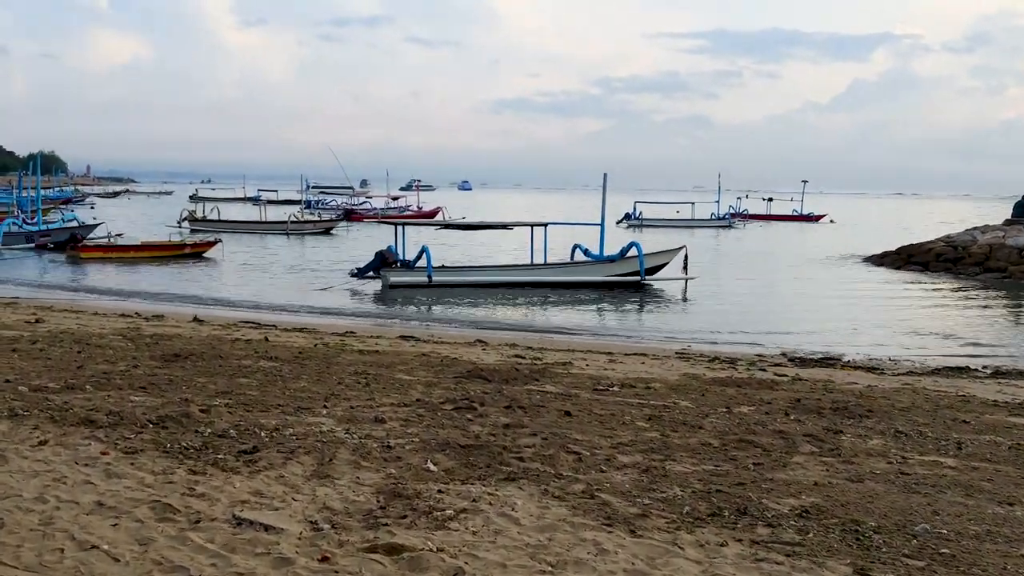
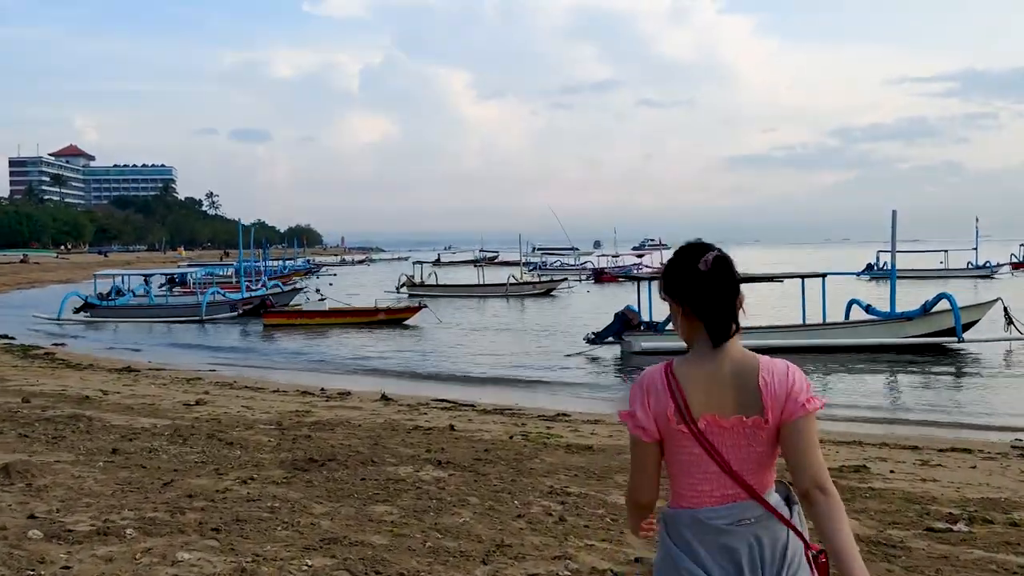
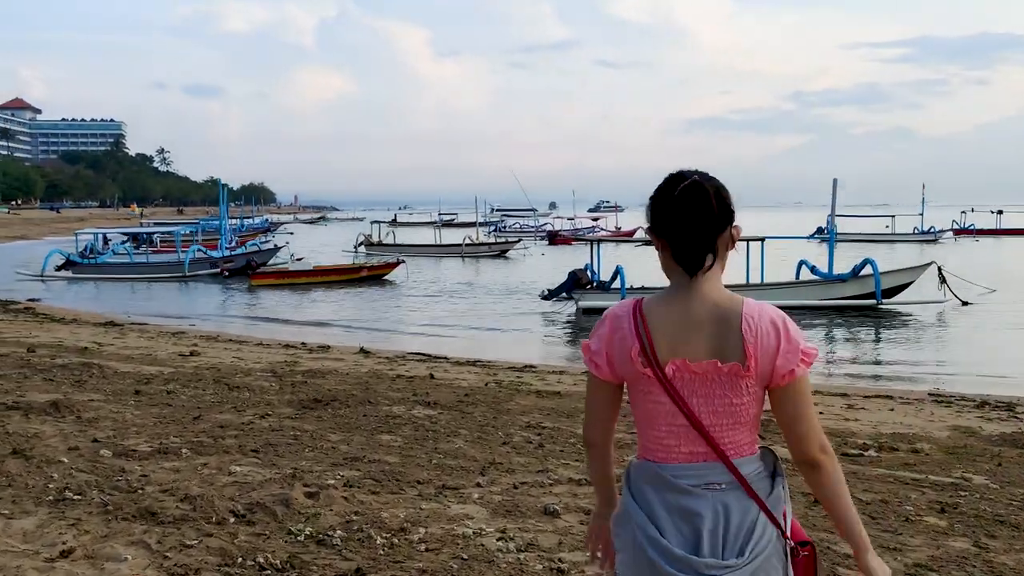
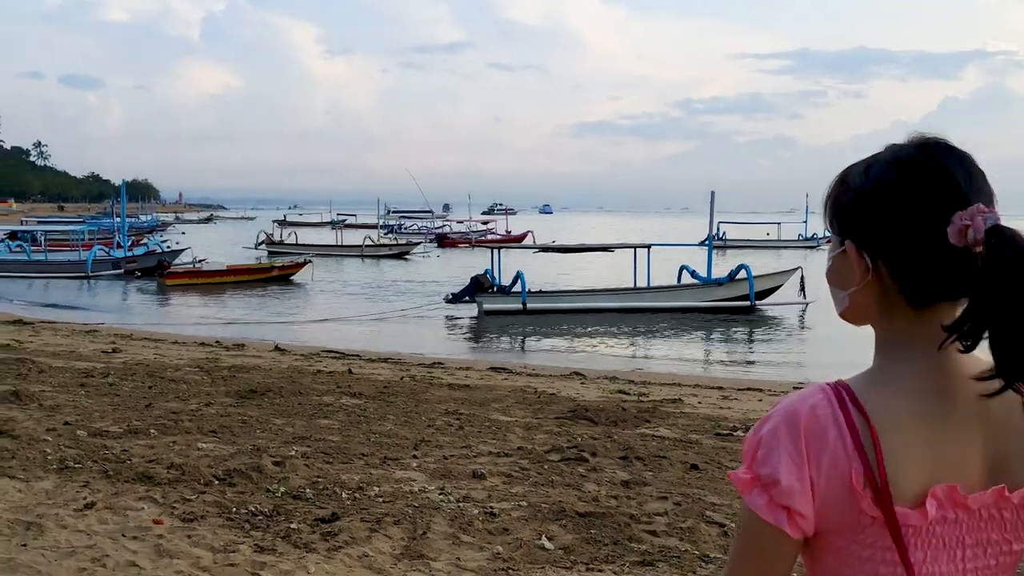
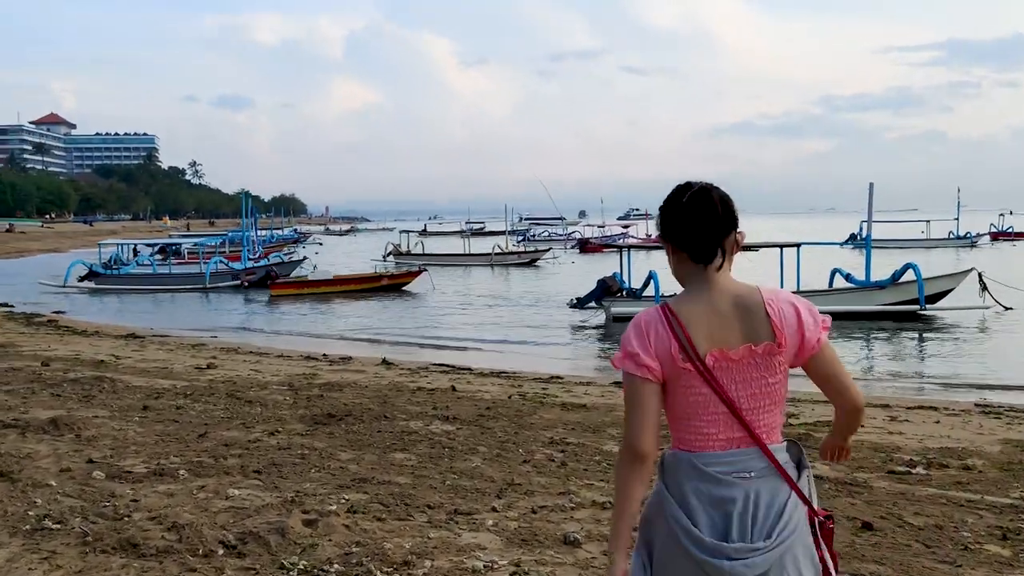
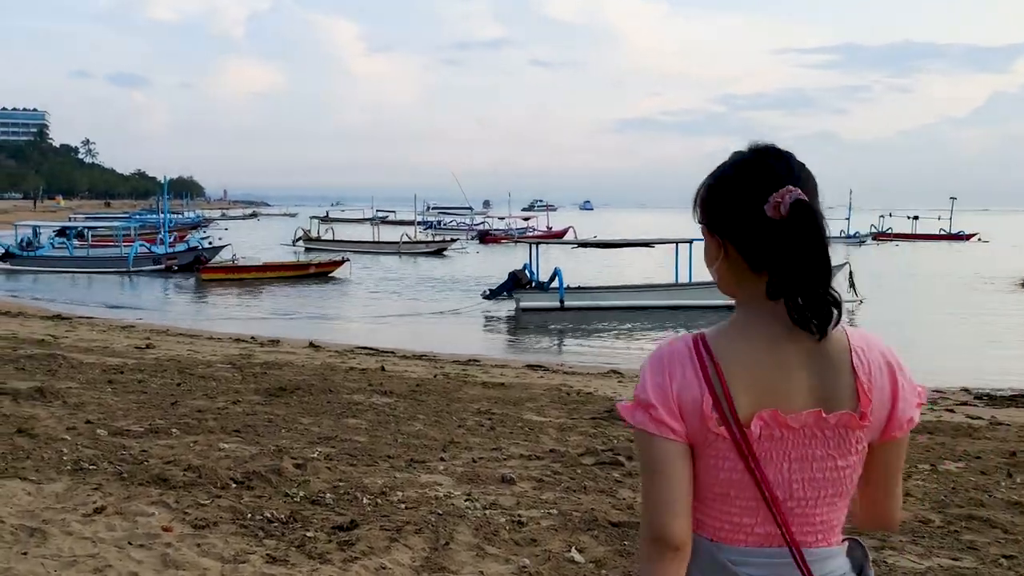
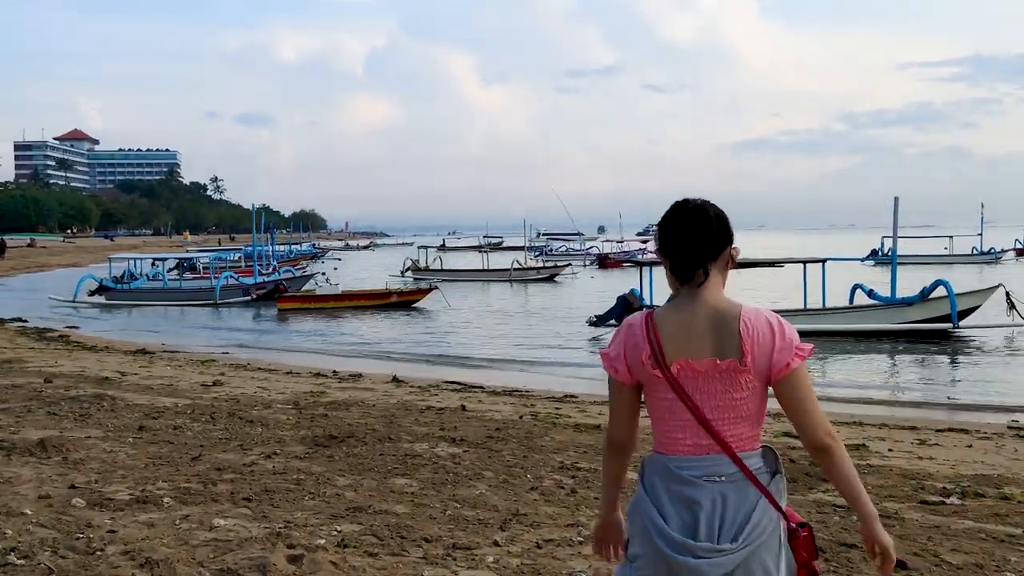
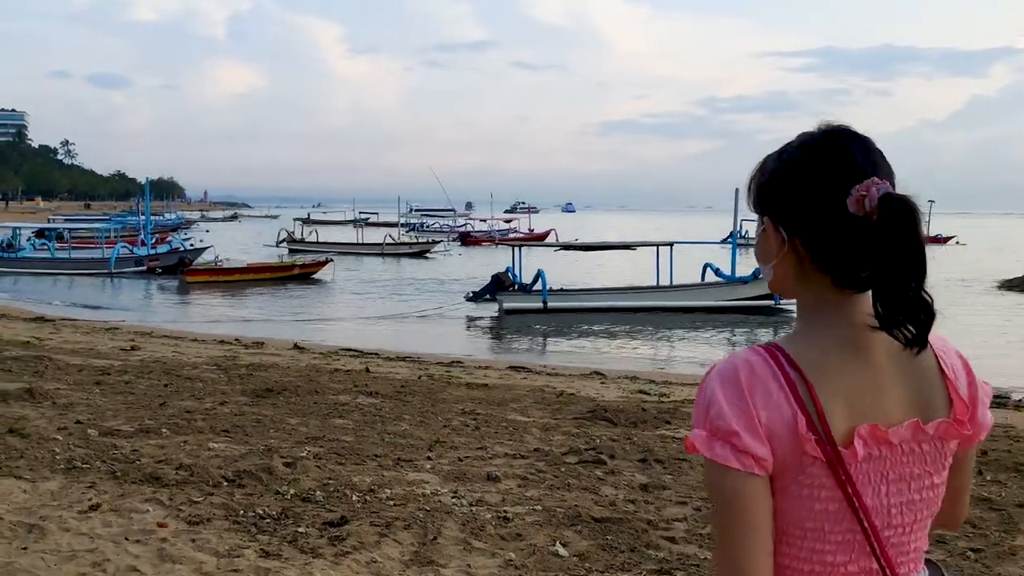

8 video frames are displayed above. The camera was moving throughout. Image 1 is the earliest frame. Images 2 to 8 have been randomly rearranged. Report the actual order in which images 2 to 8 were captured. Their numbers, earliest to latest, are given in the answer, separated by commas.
4, 8, 6, 3, 5, 7, 2
